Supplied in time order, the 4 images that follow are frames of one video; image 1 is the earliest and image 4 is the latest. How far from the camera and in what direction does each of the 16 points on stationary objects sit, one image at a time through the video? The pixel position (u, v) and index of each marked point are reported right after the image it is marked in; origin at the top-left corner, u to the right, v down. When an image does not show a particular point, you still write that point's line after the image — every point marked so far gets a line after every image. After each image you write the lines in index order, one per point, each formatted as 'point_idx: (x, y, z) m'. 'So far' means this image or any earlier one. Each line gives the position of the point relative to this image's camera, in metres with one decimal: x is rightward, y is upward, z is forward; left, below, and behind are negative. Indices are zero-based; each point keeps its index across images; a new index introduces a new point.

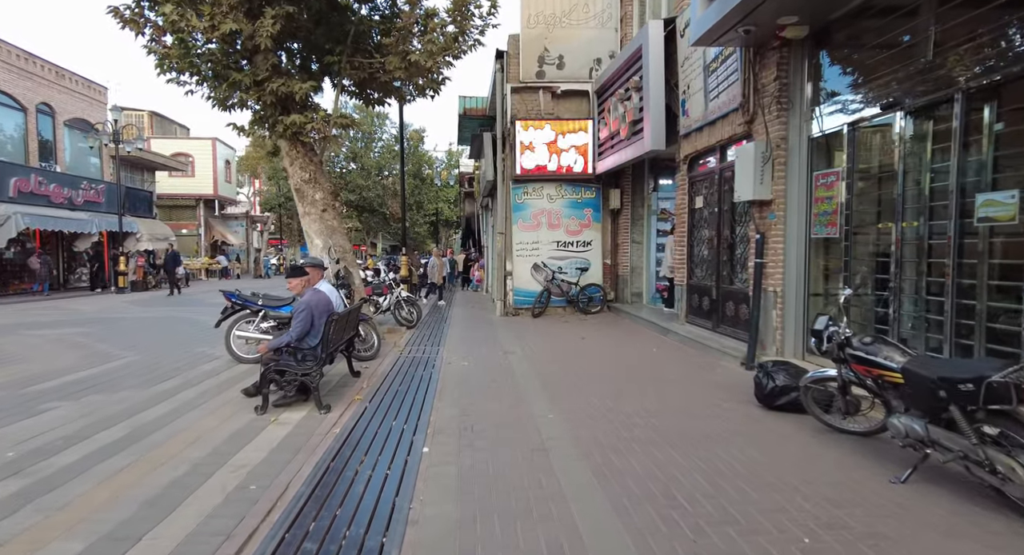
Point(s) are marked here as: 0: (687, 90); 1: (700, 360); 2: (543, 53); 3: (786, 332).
0: (+2.8, +3.0, +8.7) m
1: (+2.4, -1.1, +7.2) m
2: (+0.7, +5.1, +12.6) m
3: (+3.1, -0.6, +6.3) m
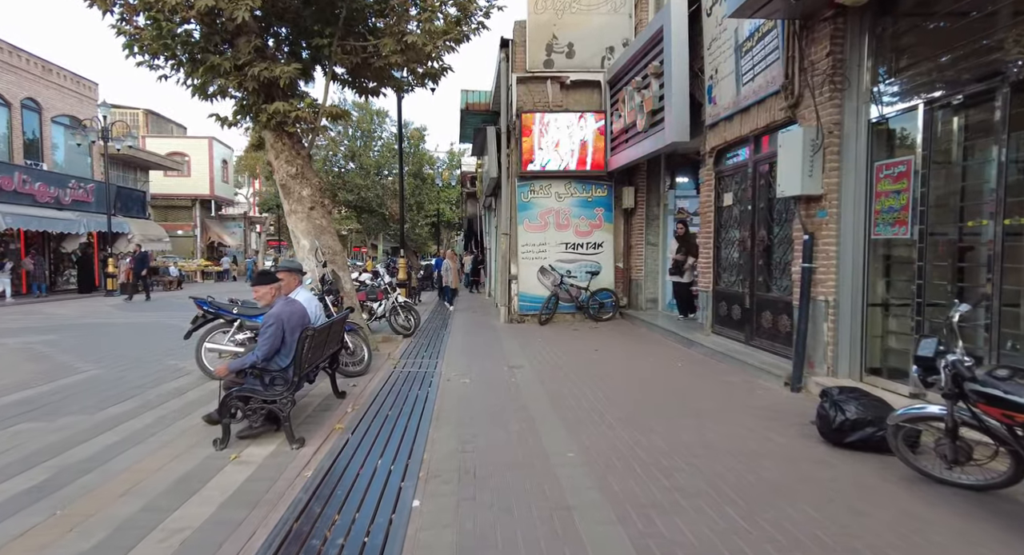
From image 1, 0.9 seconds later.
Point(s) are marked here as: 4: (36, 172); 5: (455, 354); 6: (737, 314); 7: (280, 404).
0: (+2.9, +2.9, +7.8) m
1: (+2.5, -1.2, +6.3) m
2: (+0.8, +5.1, +11.7) m
3: (+3.2, -0.7, +5.4) m
4: (-17.3, +3.8, +20.0) m
5: (-0.9, -1.2, +8.7) m
6: (+3.1, -0.5, +7.5) m
7: (-1.8, -1.0, +4.3) m
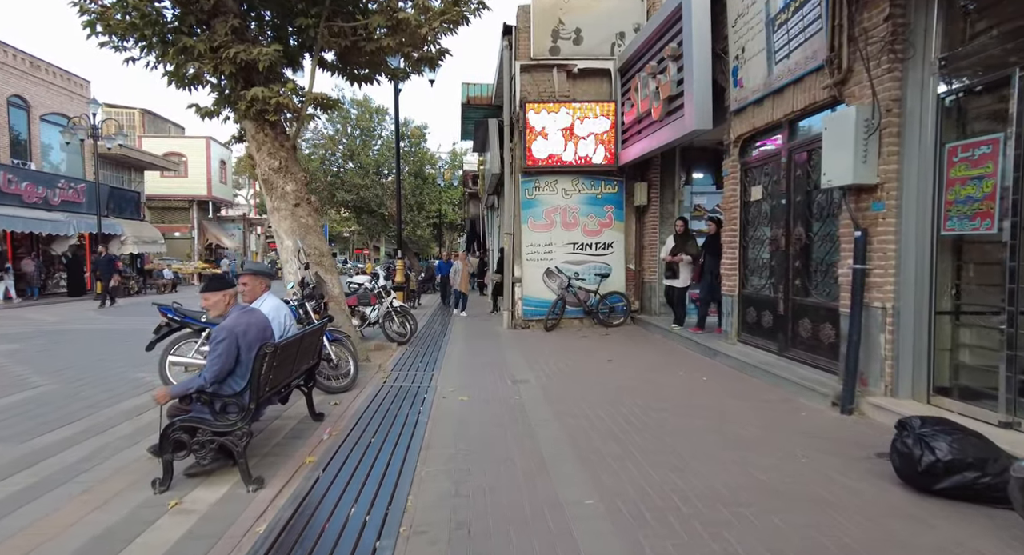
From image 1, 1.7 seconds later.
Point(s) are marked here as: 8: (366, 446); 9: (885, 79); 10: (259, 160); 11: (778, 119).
0: (+2.9, +2.8, +7.0) m
1: (+2.6, -1.2, +5.5) m
2: (+0.9, +5.0, +10.9) m
3: (+3.2, -0.7, +4.6) m
4: (-17.2, +3.7, +19.3) m
5: (-0.9, -1.3, +7.9) m
6: (+3.1, -0.5, +6.7) m
7: (-1.8, -1.0, +3.6) m
8: (-1.2, -1.4, +4.6) m
9: (+3.1, +1.7, +4.6) m
10: (-3.8, +1.8, +8.2) m
11: (+3.1, +1.8, +6.4) m
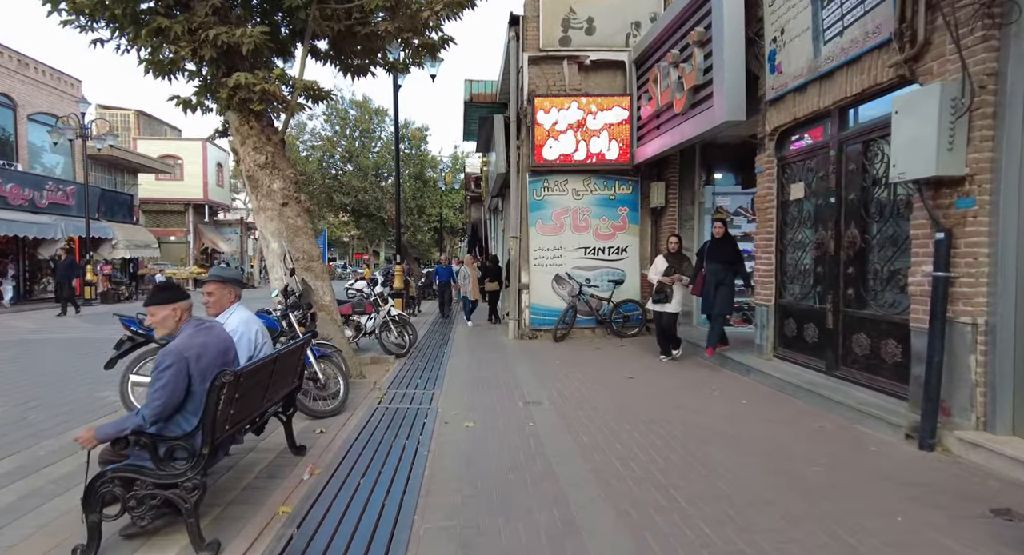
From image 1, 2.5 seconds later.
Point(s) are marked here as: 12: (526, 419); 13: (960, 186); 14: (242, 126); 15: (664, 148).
0: (+3.0, +2.8, +6.3) m
1: (+2.7, -1.3, +4.7) m
2: (+1.0, +4.9, +10.2) m
3: (+3.4, -0.8, +3.8) m
4: (-17.0, +3.5, +18.6) m
5: (-0.8, -1.3, +7.1) m
6: (+3.3, -0.6, +5.9) m
7: (-1.7, -1.1, +2.8) m
8: (-1.1, -1.5, +3.8) m
9: (+3.3, +1.6, +3.9) m
10: (-3.6, +1.7, +7.5) m
11: (+3.2, +1.7, +5.6) m
12: (+0.1, -1.4, +5.4) m
13: (+3.3, +0.7, +4.0) m
14: (-3.6, +2.0, +7.4) m
15: (+2.5, +2.1, +8.8) m
